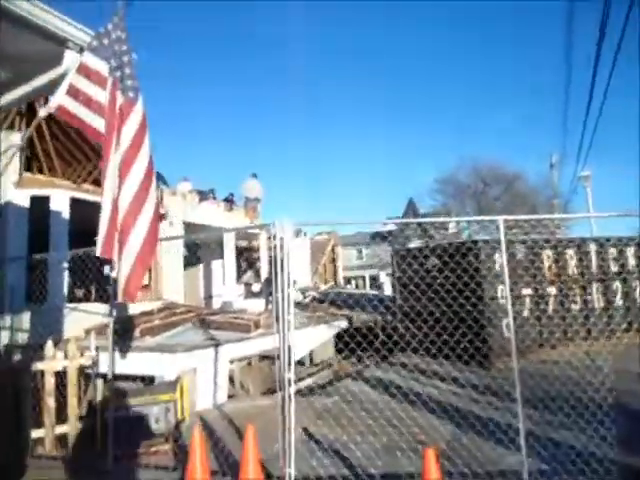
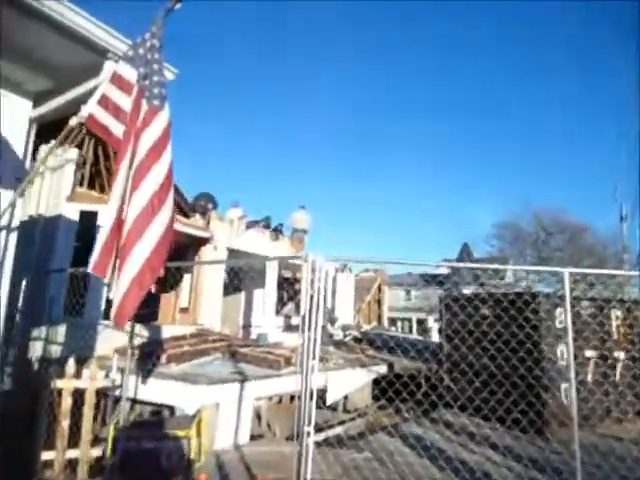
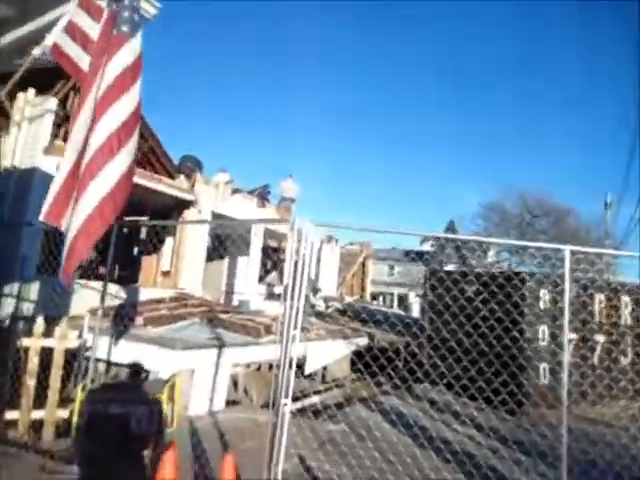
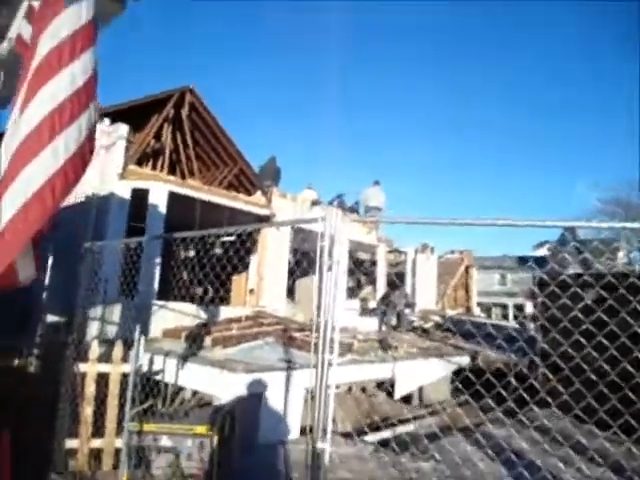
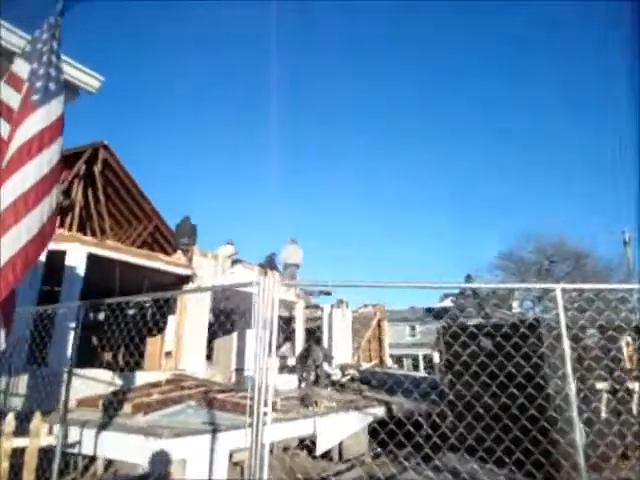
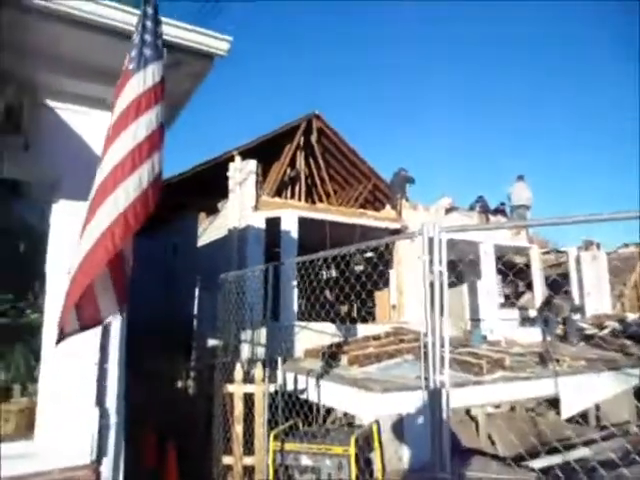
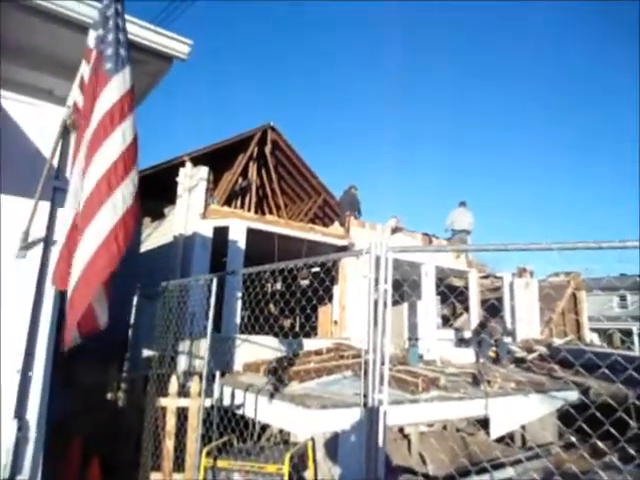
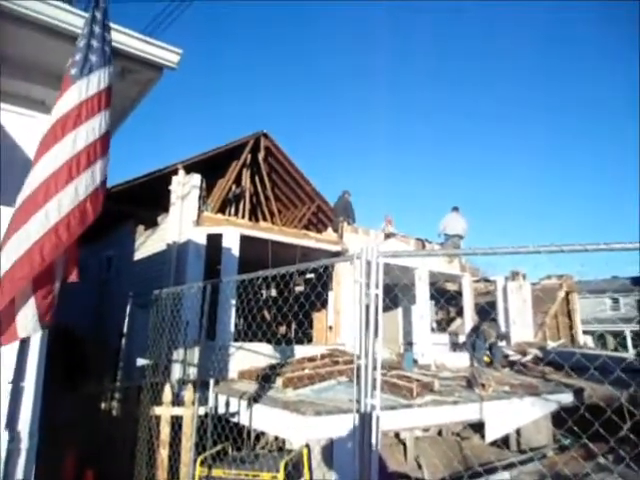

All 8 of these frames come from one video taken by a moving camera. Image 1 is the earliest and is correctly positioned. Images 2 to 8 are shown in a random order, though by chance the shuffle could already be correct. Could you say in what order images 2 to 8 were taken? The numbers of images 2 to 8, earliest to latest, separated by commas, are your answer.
2, 3, 5, 4, 6, 7, 8
